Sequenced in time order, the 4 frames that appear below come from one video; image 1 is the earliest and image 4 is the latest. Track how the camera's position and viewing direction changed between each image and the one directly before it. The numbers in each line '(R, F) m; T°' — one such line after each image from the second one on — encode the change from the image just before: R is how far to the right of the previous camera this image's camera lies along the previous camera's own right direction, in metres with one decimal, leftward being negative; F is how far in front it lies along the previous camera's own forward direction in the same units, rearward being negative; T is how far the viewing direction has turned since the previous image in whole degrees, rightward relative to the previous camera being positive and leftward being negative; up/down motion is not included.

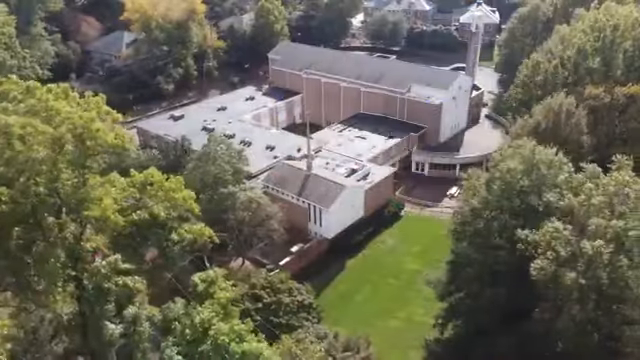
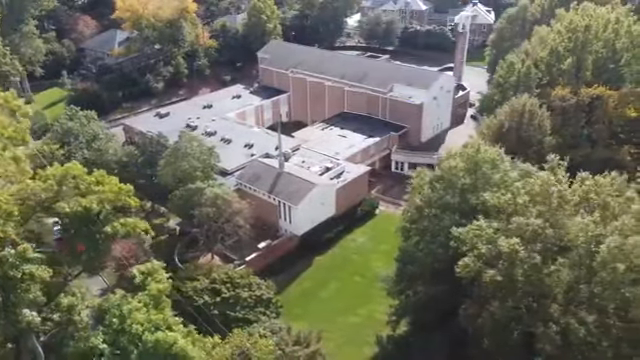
(+3.1, -0.5) m; -2°
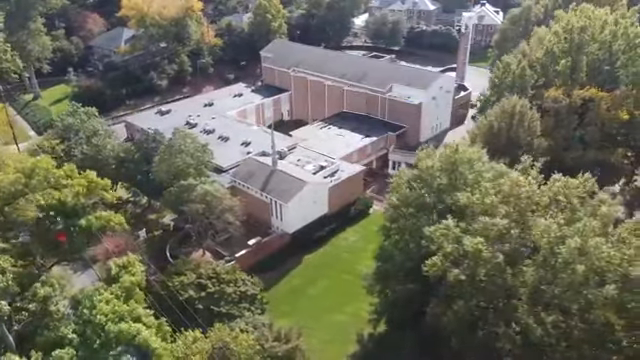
(+1.7, -0.2) m; -2°
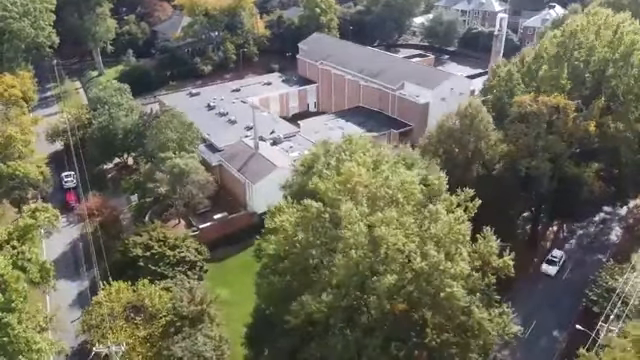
(+10.3, -0.4) m; -12°
